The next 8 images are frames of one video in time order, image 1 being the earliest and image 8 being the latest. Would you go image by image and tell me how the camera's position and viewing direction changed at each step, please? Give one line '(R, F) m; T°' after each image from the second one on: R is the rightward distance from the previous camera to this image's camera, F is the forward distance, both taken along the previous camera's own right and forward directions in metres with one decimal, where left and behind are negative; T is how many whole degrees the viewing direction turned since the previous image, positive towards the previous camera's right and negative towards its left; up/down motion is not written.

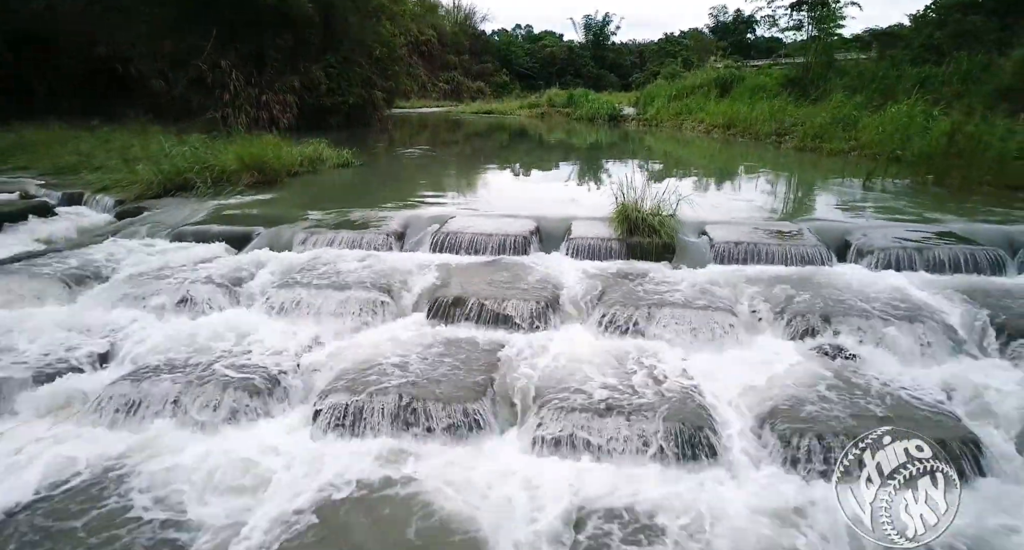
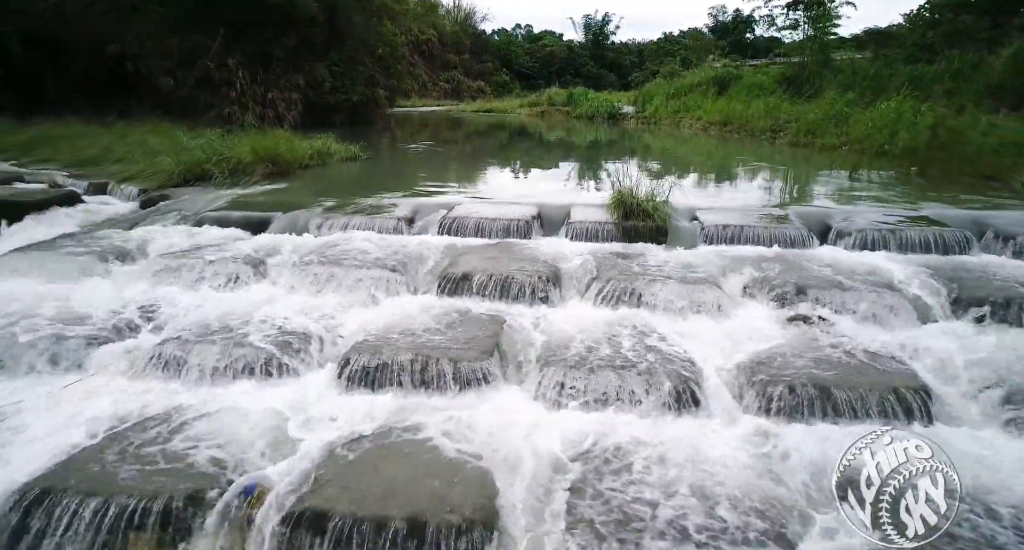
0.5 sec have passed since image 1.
(0.0, -0.4) m; 0°
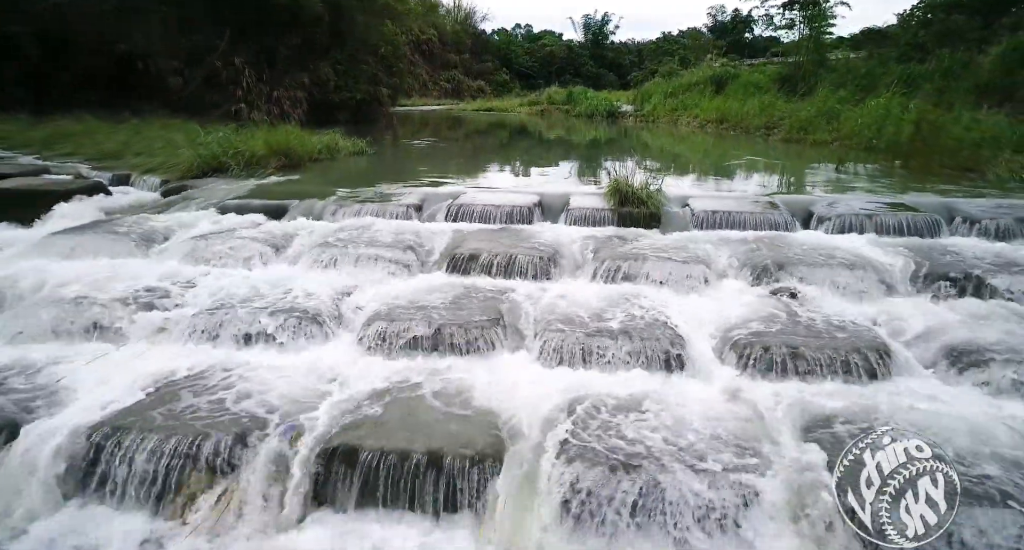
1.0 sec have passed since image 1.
(0.0, -0.4) m; 0°
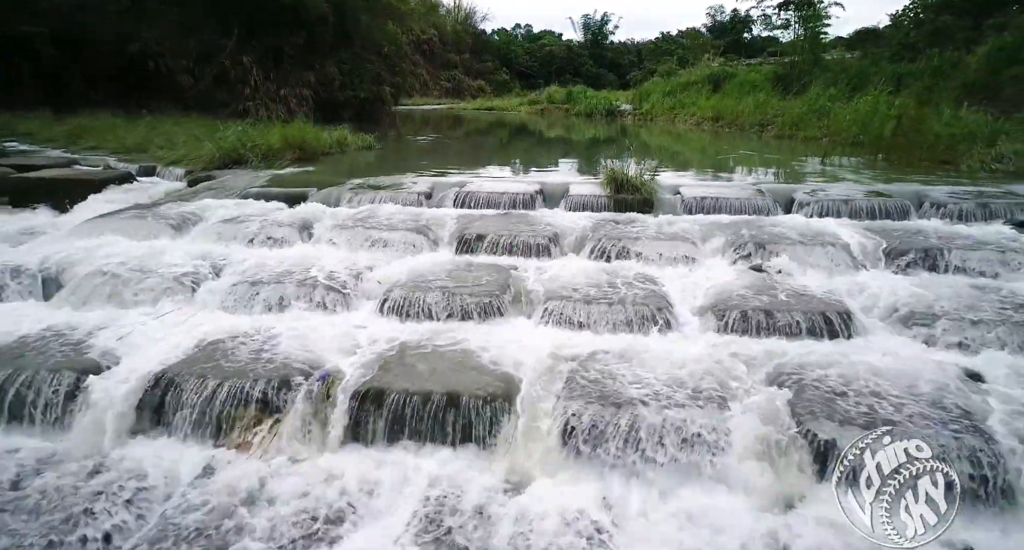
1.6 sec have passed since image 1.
(-0.1, -0.6) m; 0°
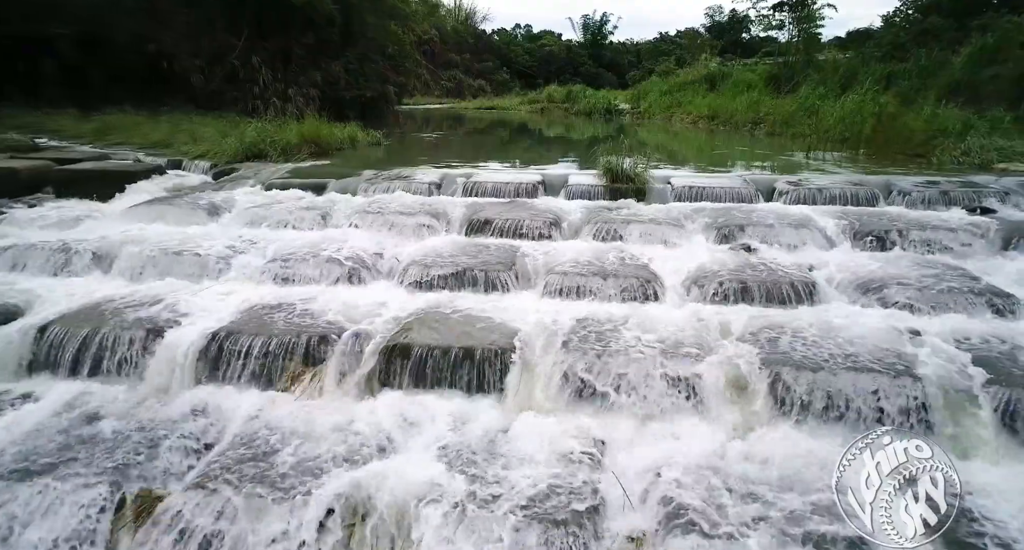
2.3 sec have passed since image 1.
(-0.1, -0.7) m; 0°
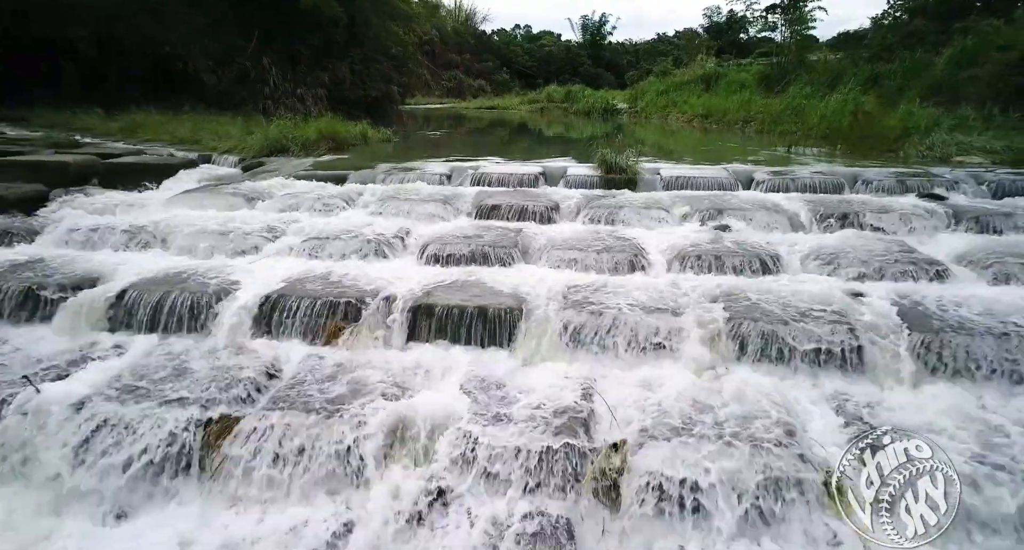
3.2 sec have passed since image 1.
(-0.1, -0.9) m; 0°
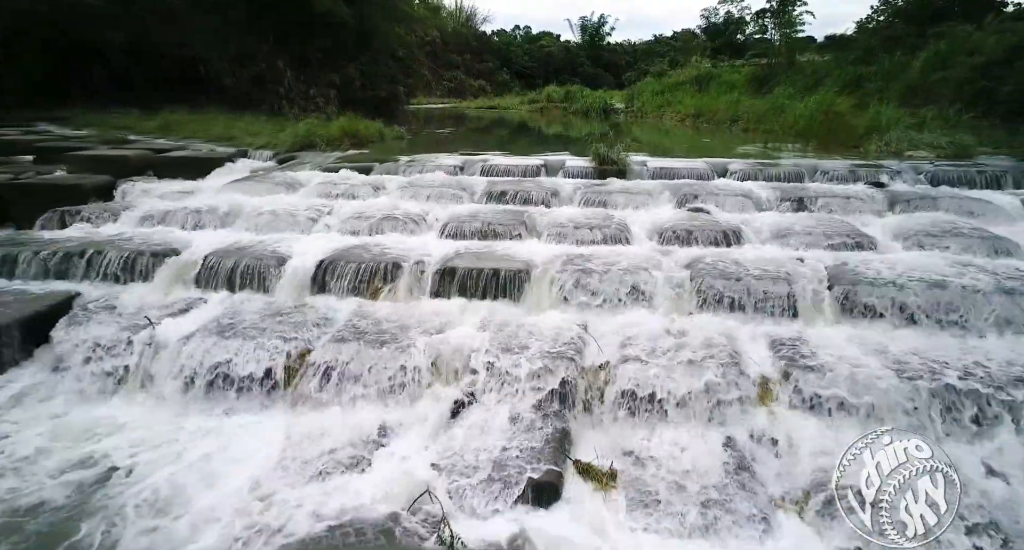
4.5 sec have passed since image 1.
(-0.1, -1.3) m; 0°
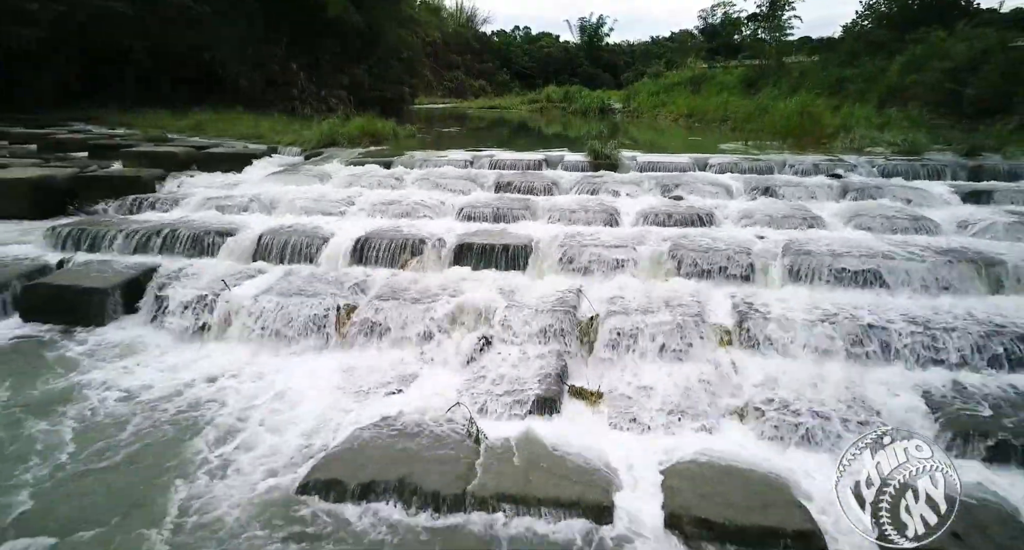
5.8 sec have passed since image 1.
(-0.1, -1.3) m; 0°
